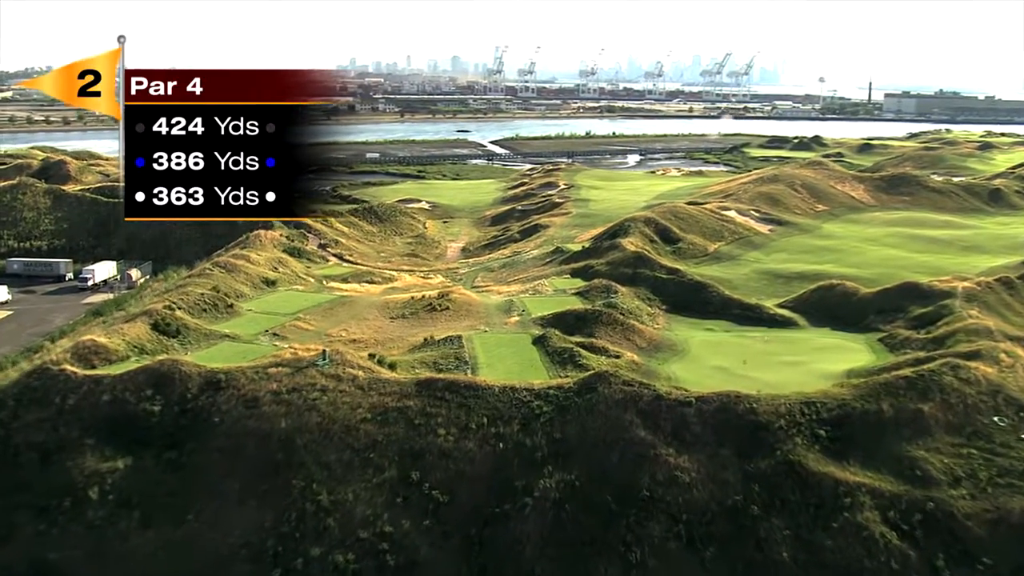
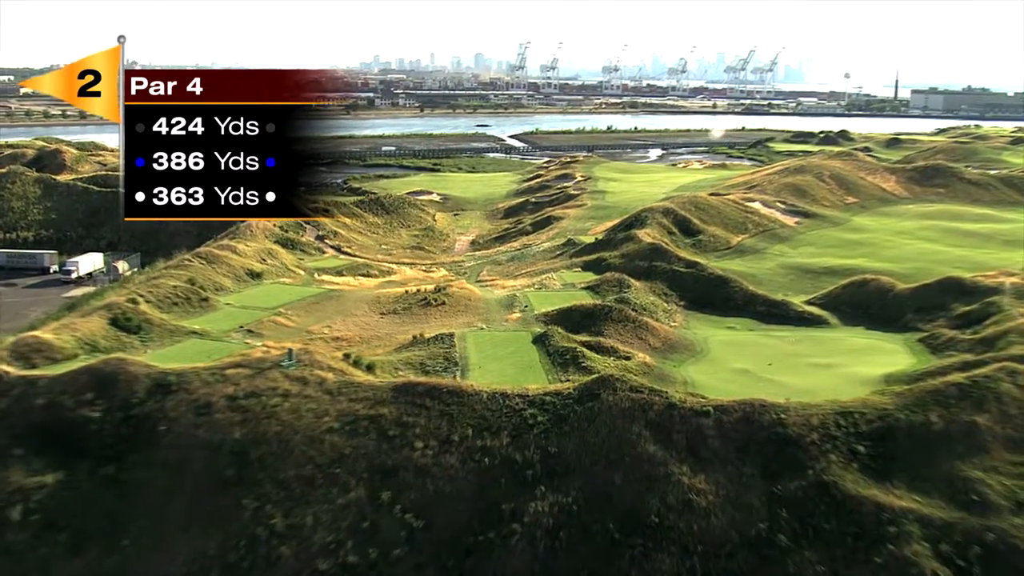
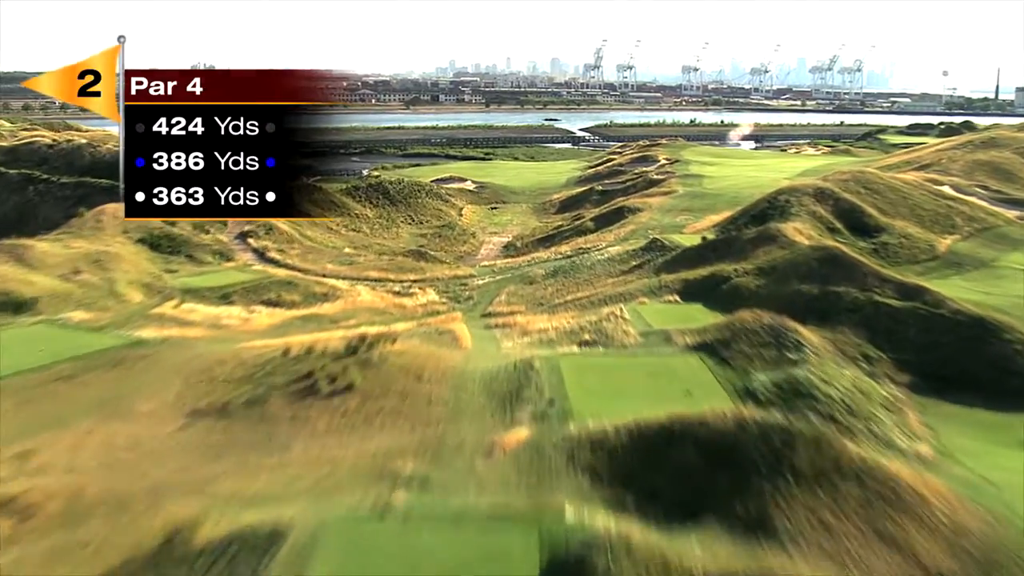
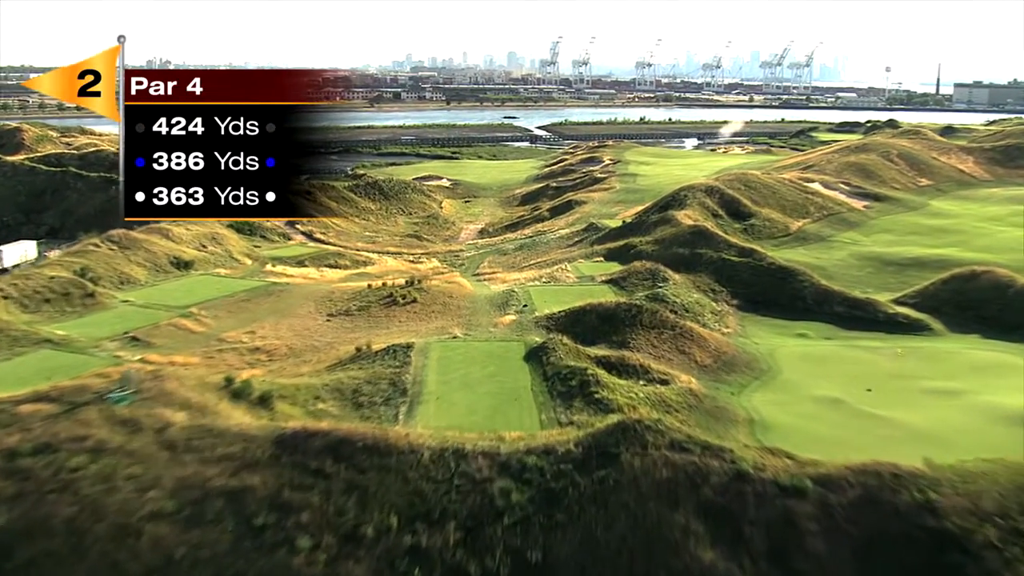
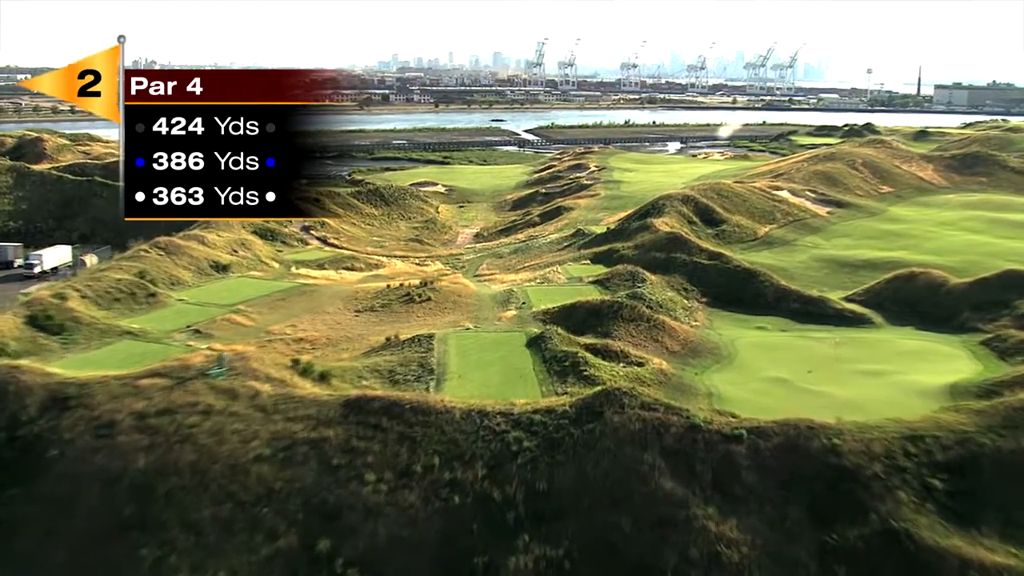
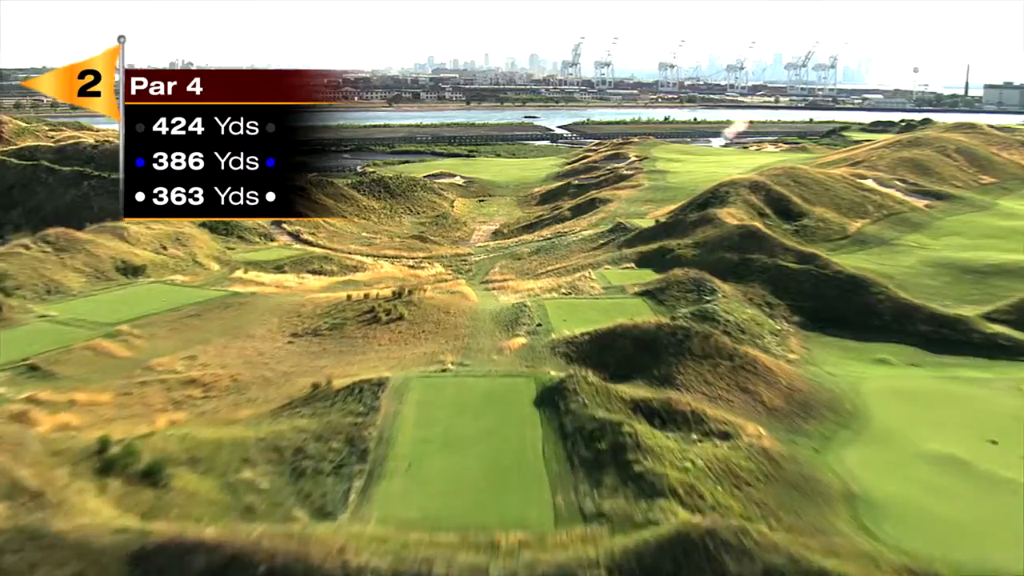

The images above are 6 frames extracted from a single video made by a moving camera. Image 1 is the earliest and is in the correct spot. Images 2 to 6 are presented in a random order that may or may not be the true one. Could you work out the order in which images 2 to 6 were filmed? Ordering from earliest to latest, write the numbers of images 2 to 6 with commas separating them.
2, 5, 4, 6, 3
